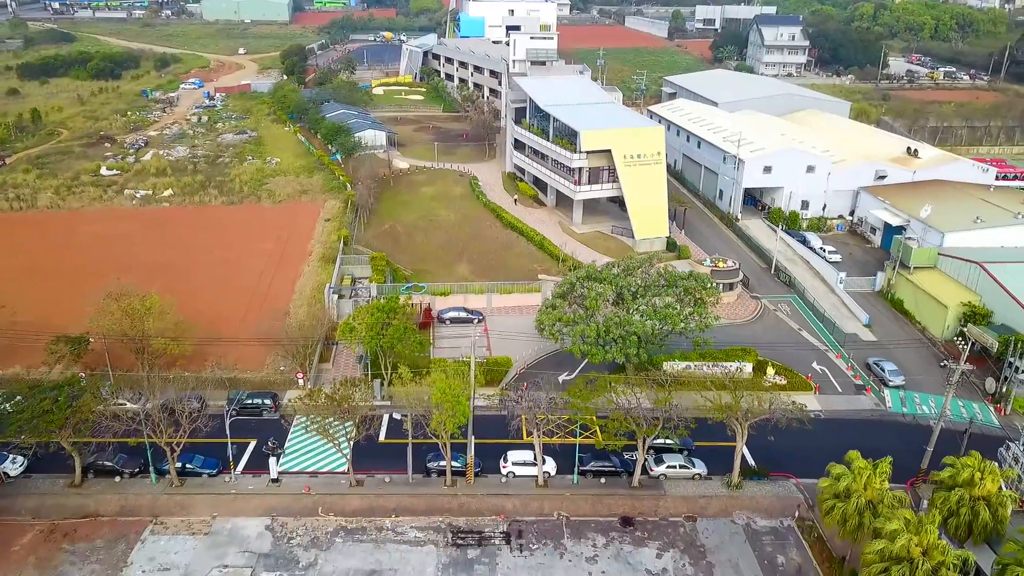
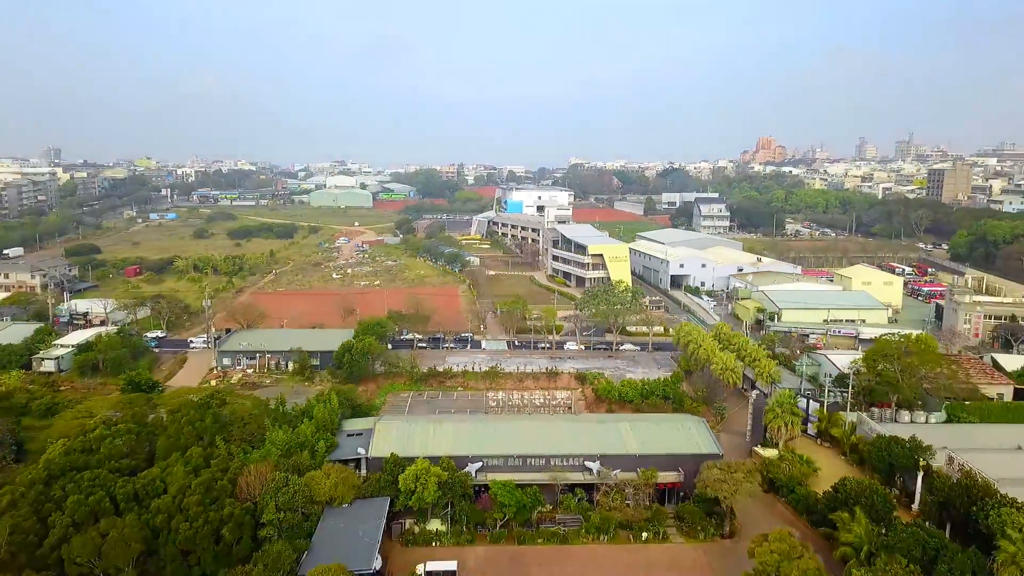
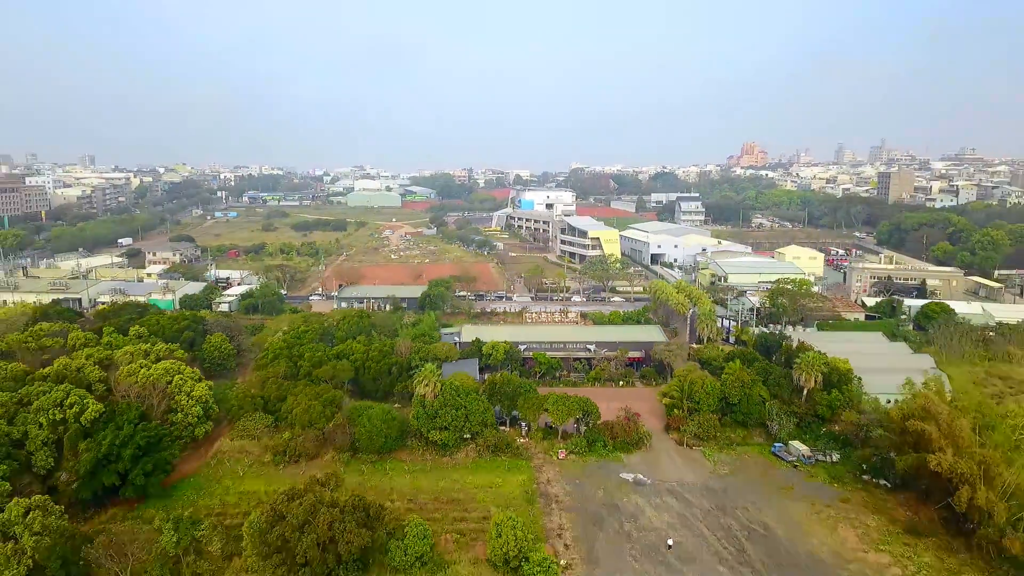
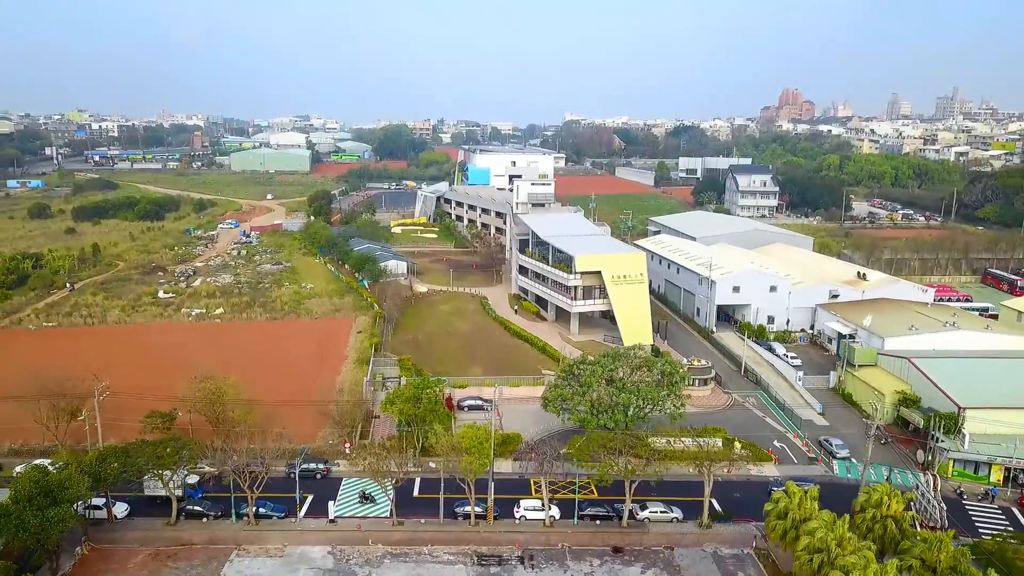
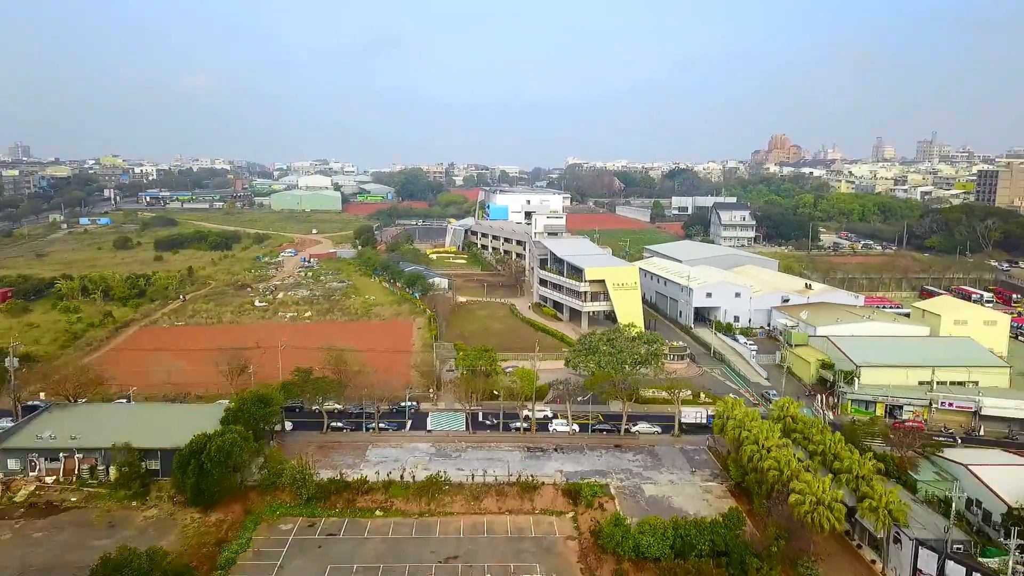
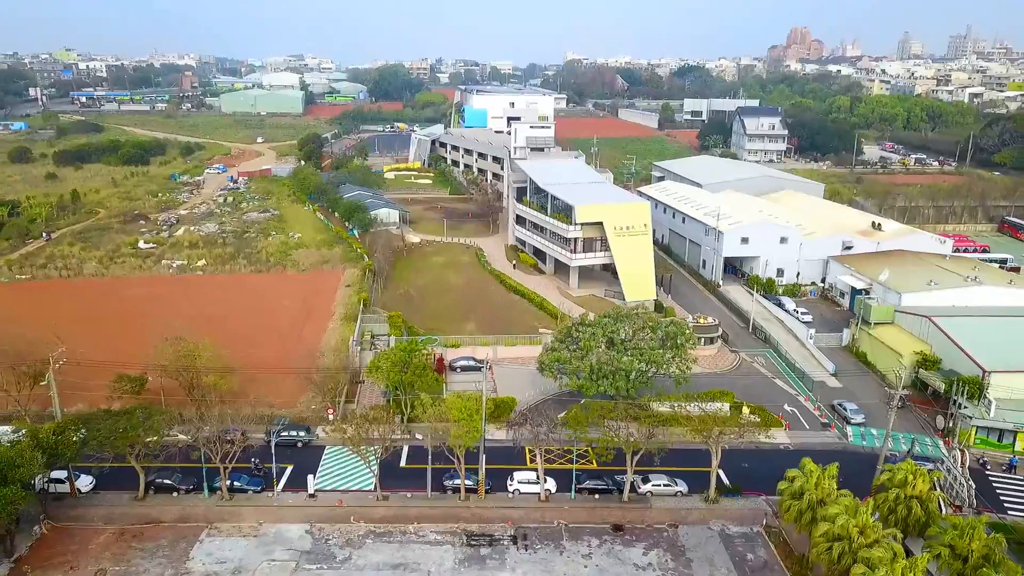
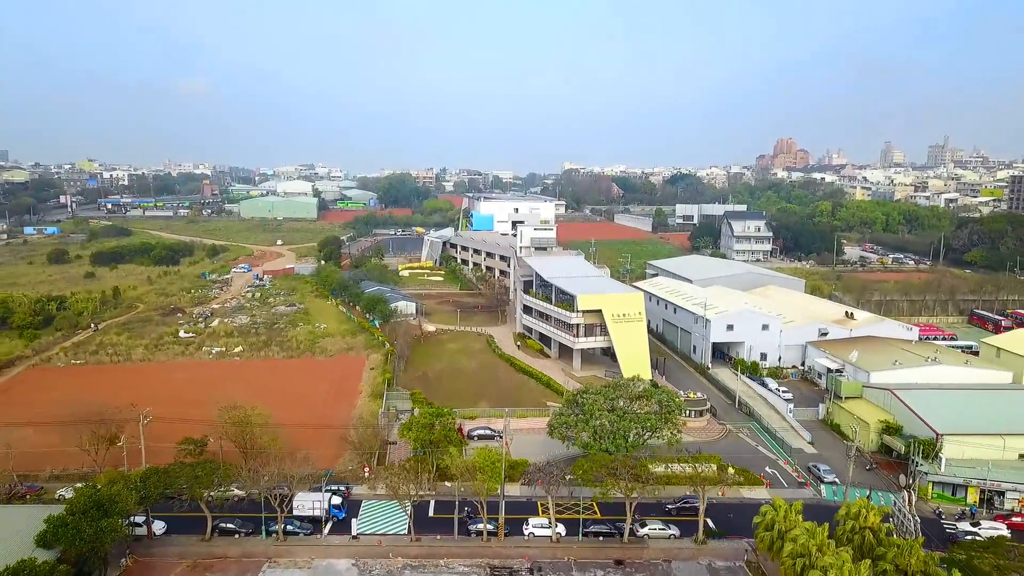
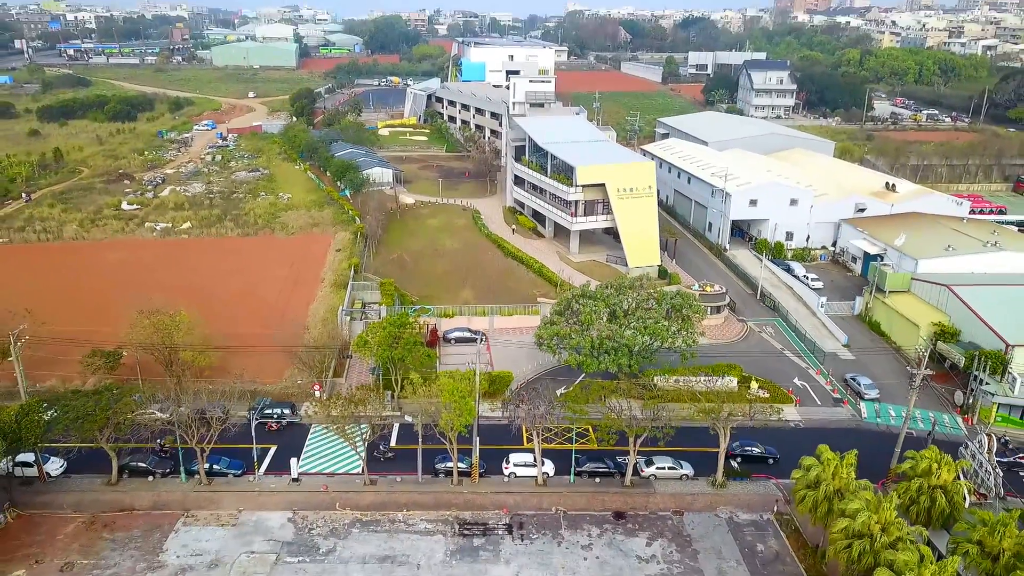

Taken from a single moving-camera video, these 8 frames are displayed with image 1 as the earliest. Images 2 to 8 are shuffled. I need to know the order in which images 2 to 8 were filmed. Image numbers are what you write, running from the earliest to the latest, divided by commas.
8, 6, 4, 7, 5, 2, 3
